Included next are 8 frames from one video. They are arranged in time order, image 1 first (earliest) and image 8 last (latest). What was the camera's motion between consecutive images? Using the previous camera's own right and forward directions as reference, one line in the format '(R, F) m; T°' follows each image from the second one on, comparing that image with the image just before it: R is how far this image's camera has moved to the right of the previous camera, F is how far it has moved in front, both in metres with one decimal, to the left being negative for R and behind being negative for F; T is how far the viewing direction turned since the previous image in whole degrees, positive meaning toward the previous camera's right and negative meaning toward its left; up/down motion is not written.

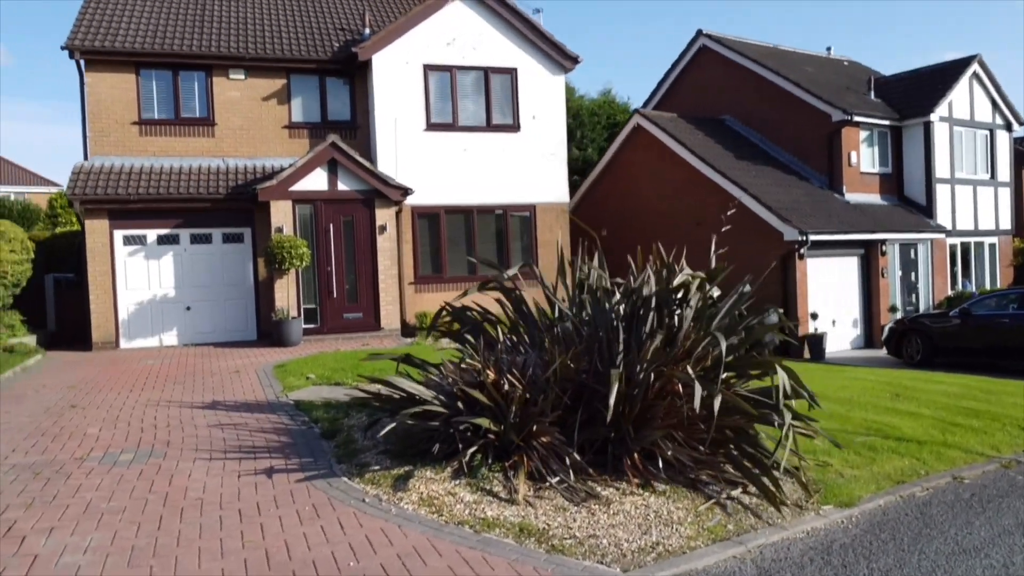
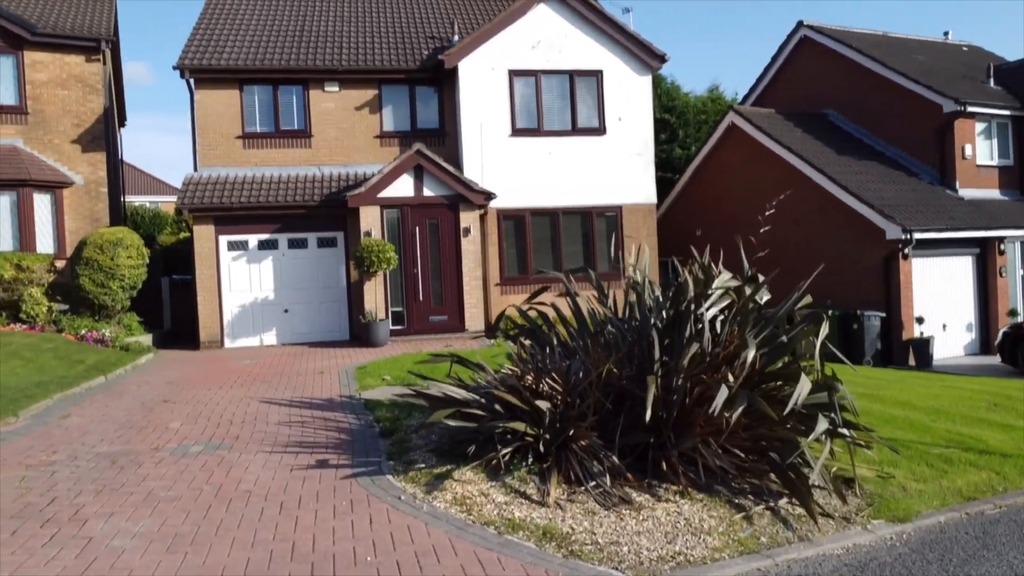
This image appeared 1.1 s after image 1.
(+0.6, 0.0) m; -8°
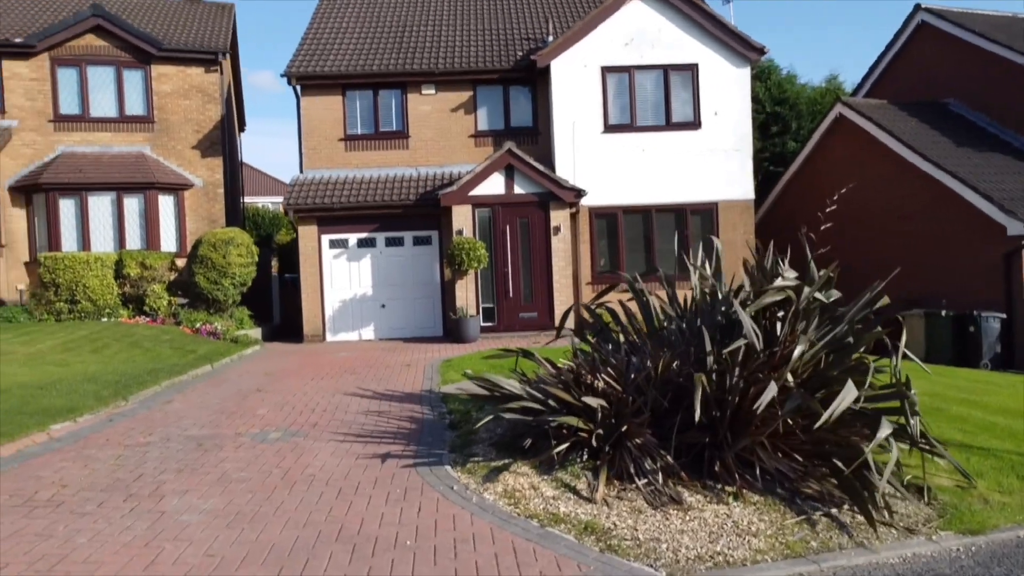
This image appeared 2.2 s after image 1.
(+0.5, -0.1) m; -8°
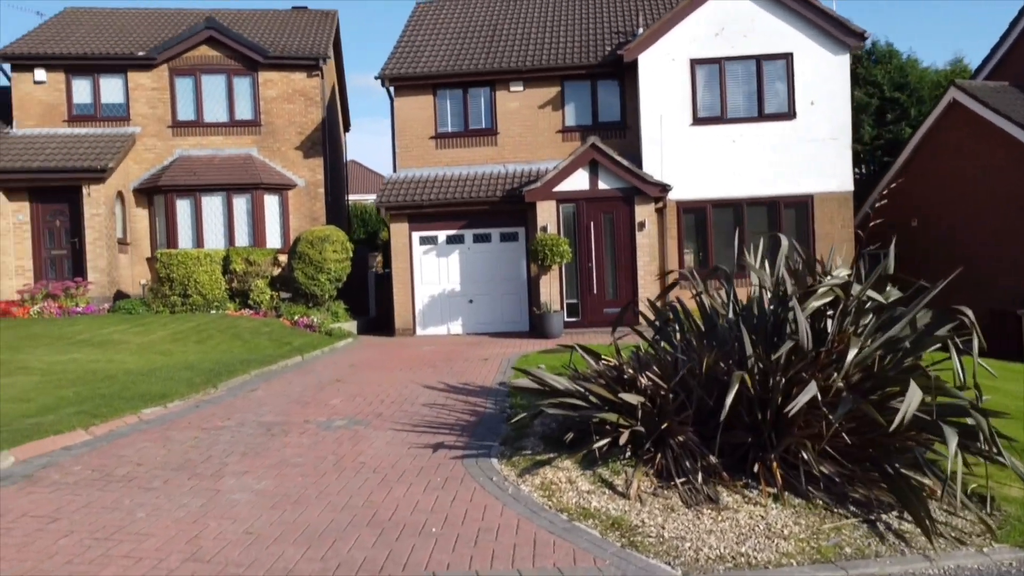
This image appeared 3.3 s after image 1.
(+0.6, -0.1) m; -8°
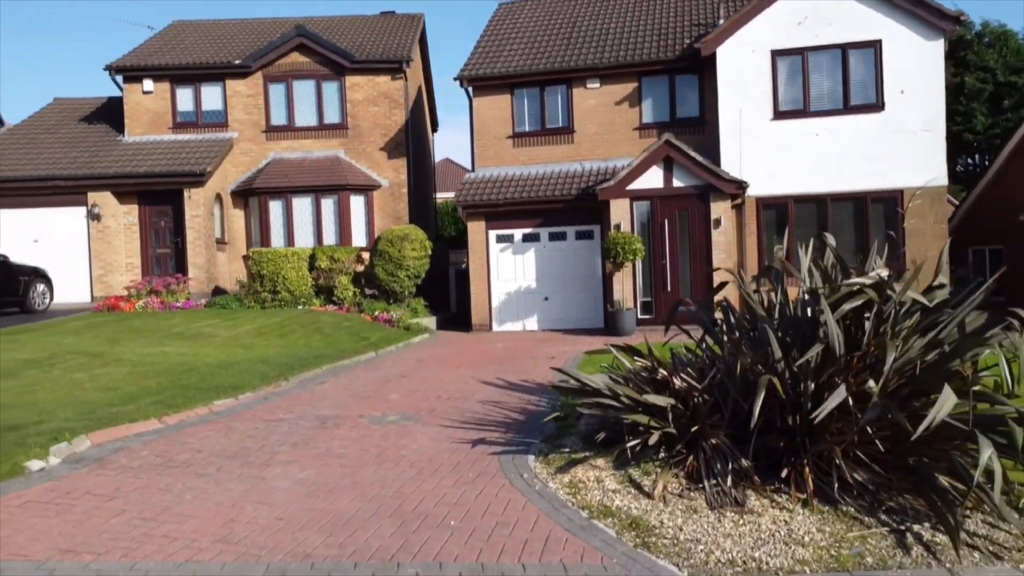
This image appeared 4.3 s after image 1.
(+0.6, -0.1) m; -7°
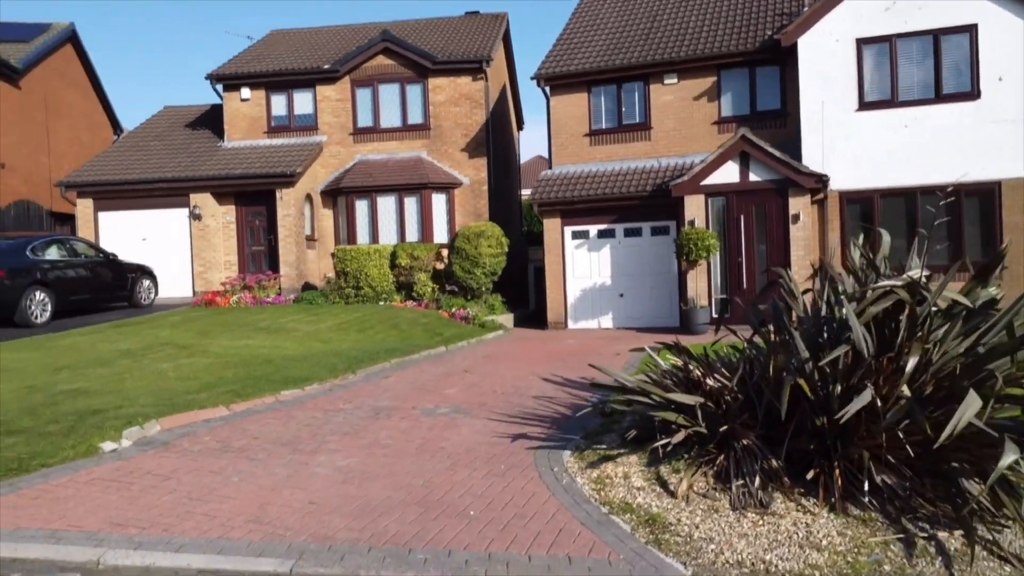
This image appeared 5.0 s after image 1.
(+0.6, -0.1) m; -7°
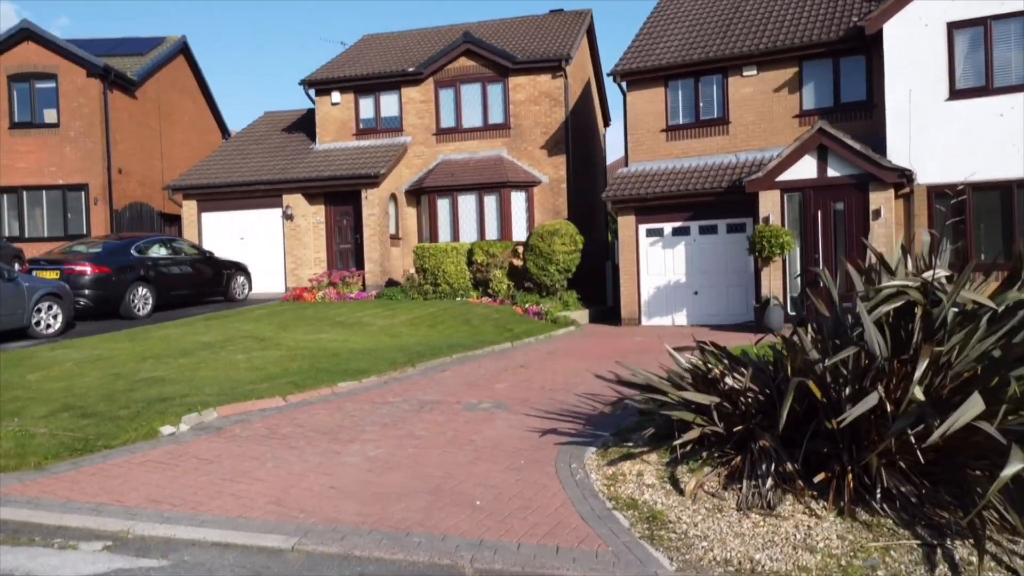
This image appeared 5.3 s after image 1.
(+0.8, -0.2) m; -7°
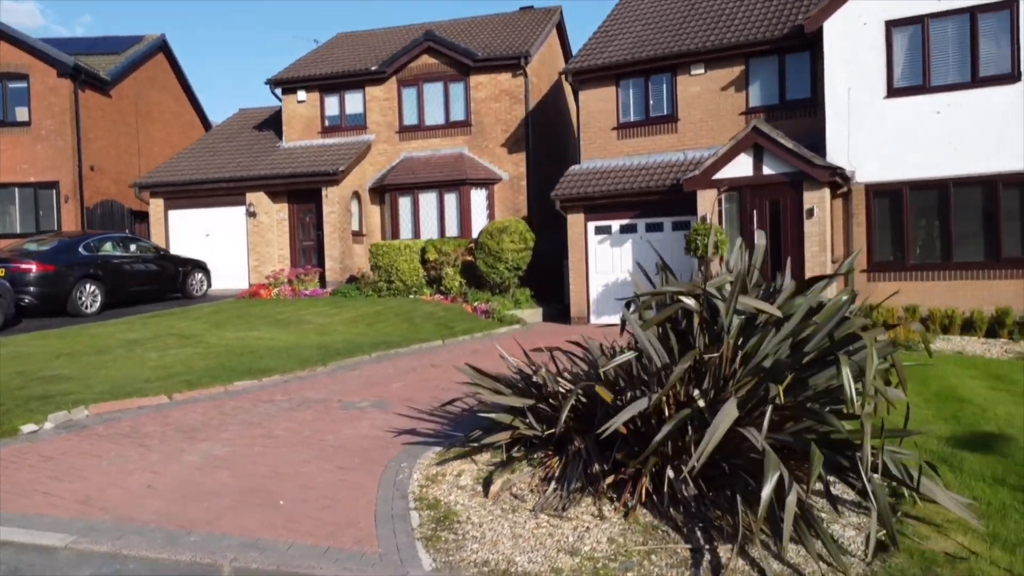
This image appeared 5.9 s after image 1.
(+1.8, -0.1) m; -1°
